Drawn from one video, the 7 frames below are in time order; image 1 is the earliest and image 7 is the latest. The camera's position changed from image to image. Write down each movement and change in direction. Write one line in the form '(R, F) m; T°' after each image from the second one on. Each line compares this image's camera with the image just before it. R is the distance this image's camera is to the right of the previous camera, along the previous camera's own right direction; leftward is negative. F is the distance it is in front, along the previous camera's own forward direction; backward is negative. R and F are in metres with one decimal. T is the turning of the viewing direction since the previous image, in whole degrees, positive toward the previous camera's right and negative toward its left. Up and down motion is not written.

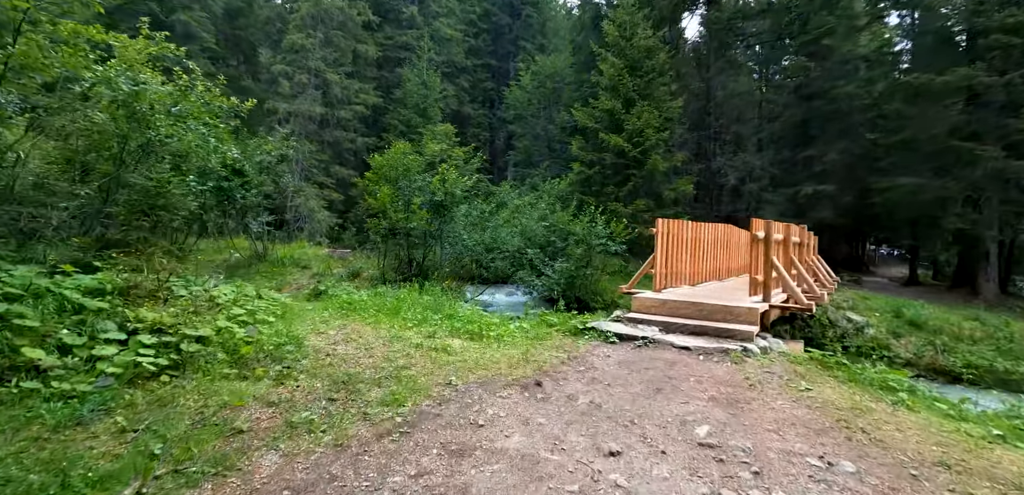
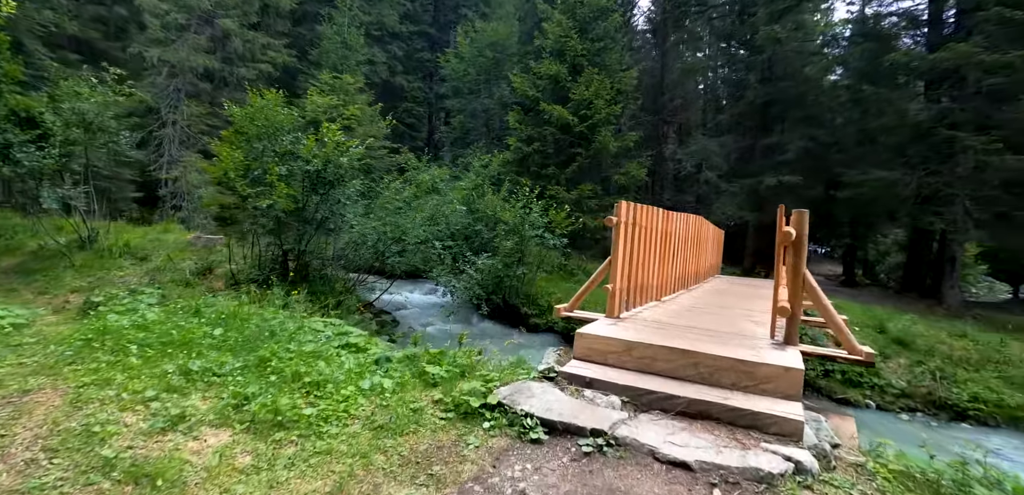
(+0.6, +2.4) m; +6°
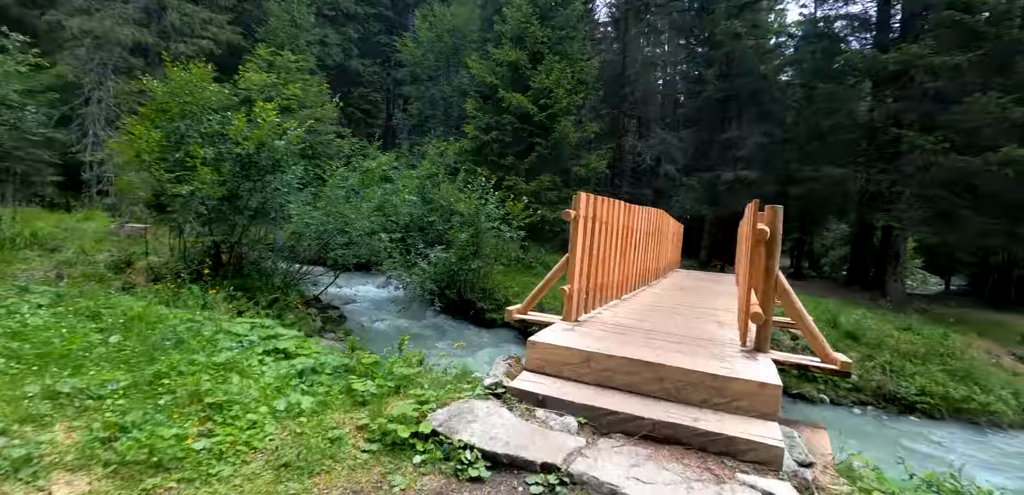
(+0.1, +0.4) m; +5°
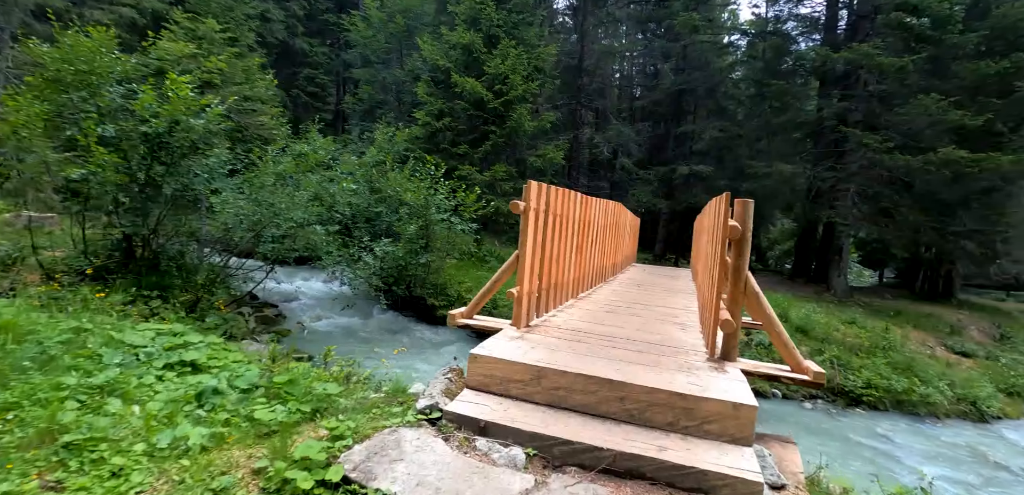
(+0.1, +0.4) m; +5°
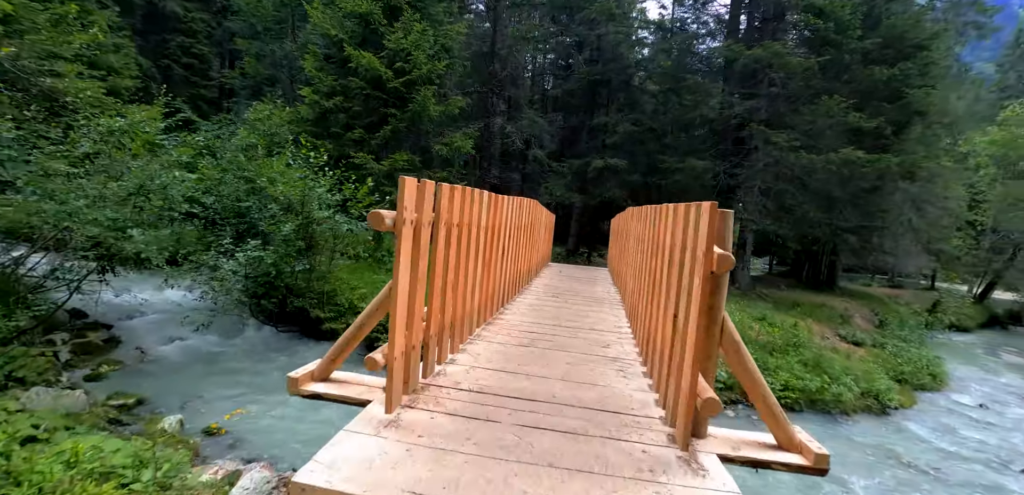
(+0.2, +1.0) m; +10°
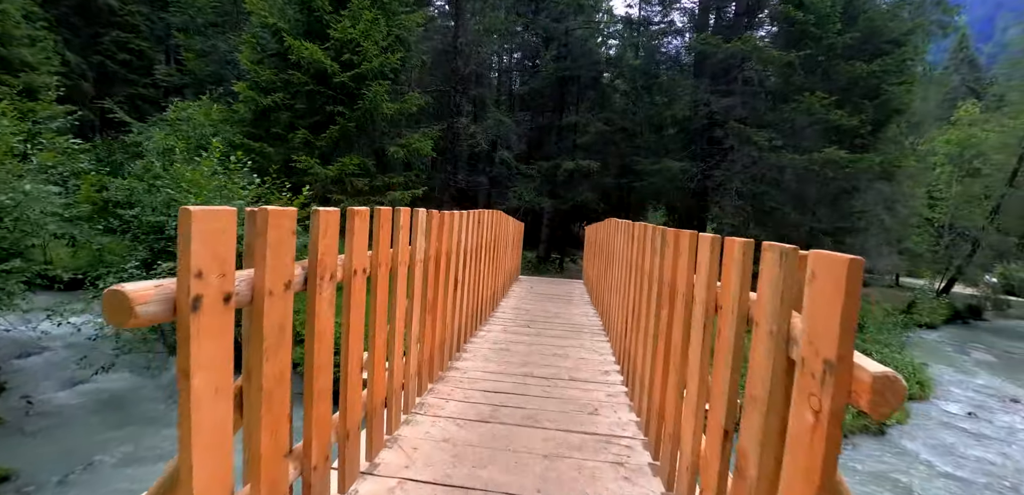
(+0.1, +0.9) m; +3°
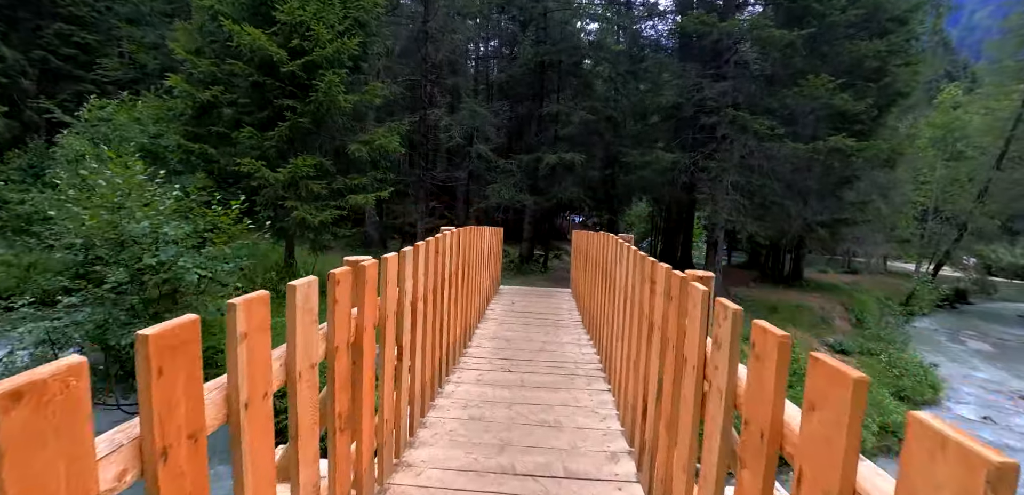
(+0.1, +0.9) m; +2°
